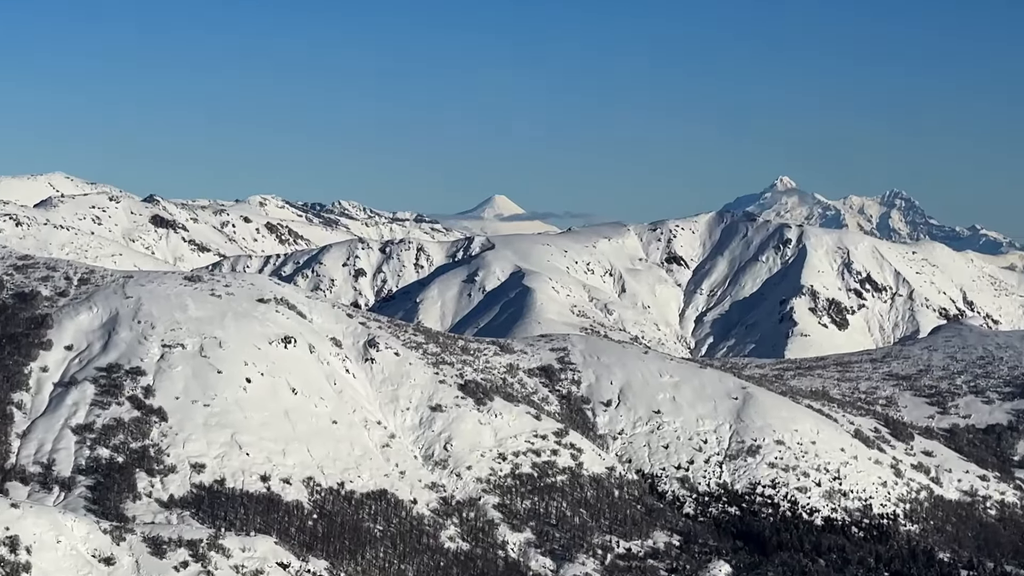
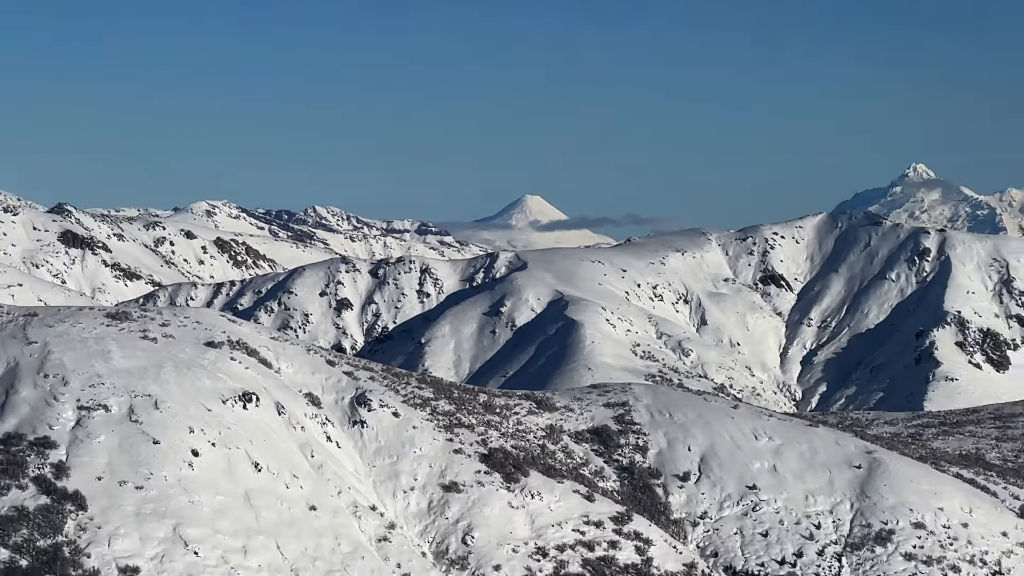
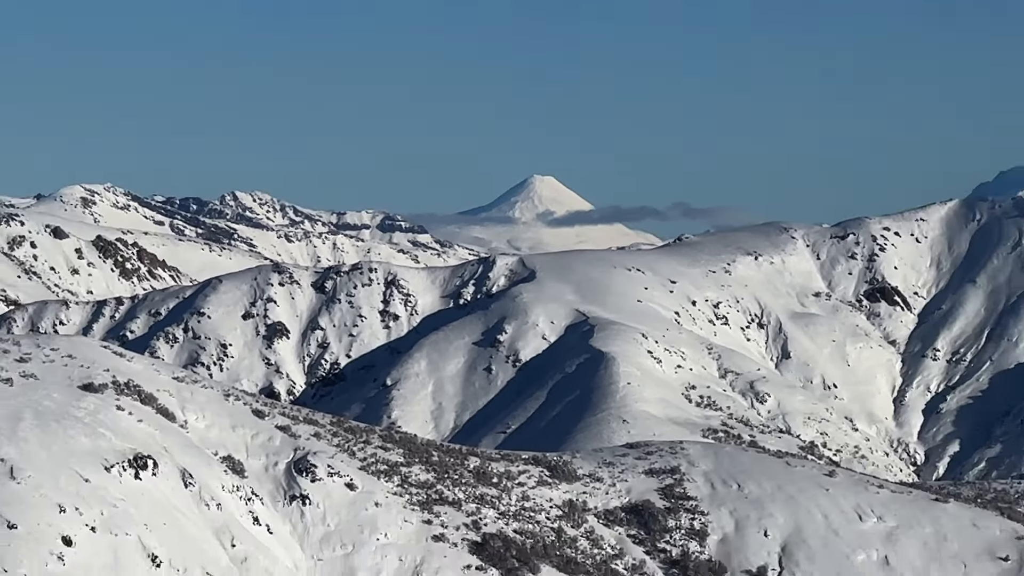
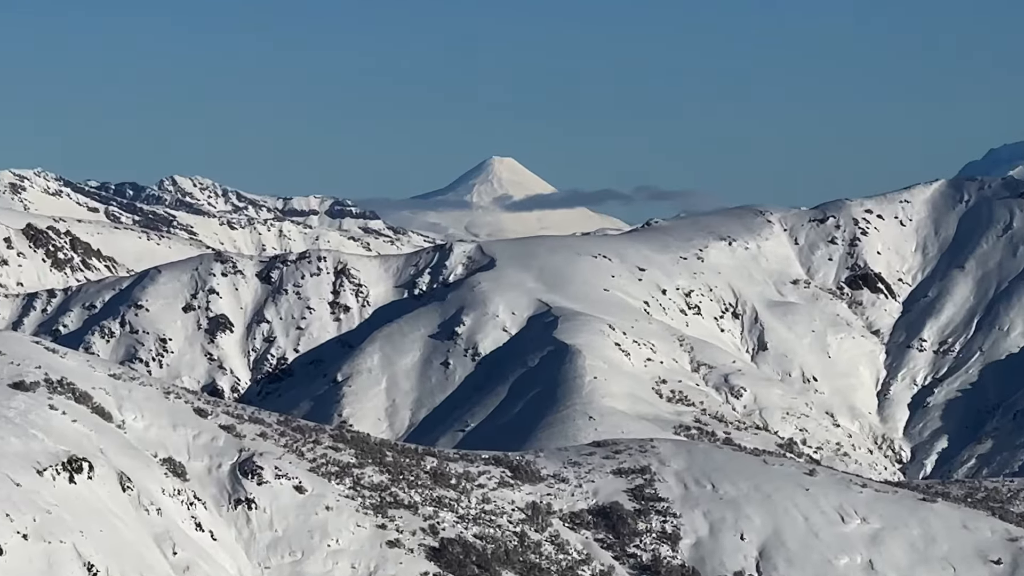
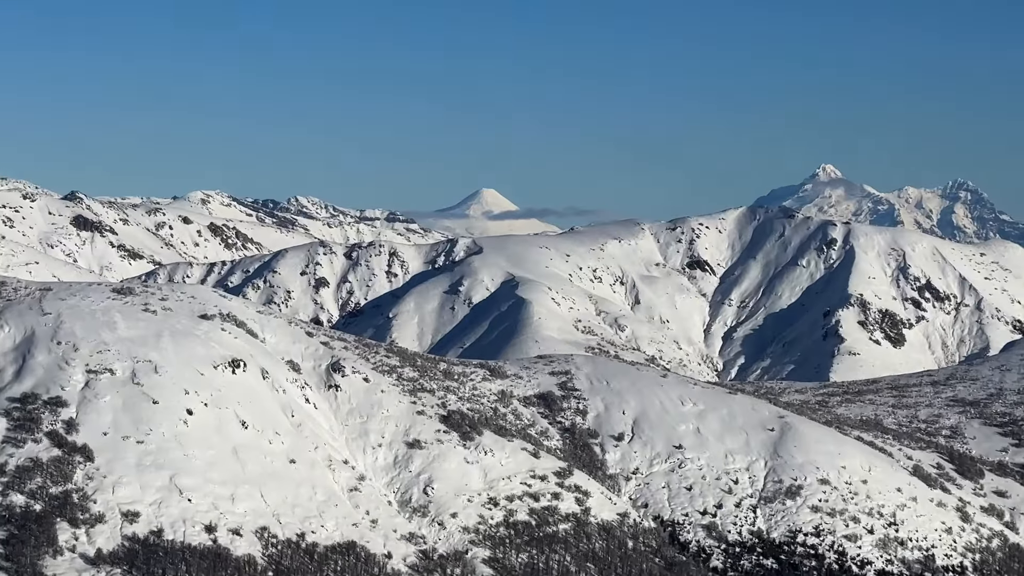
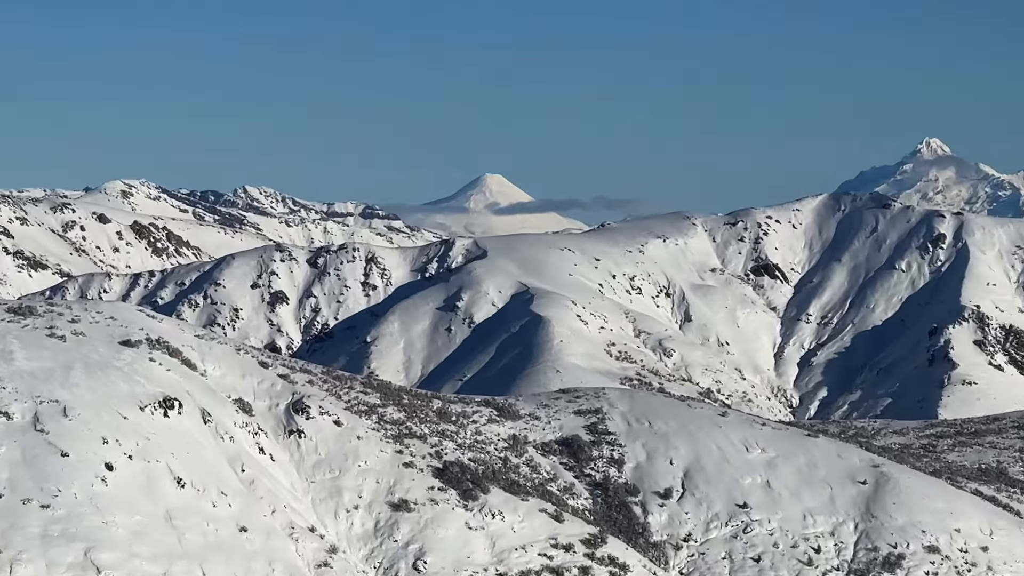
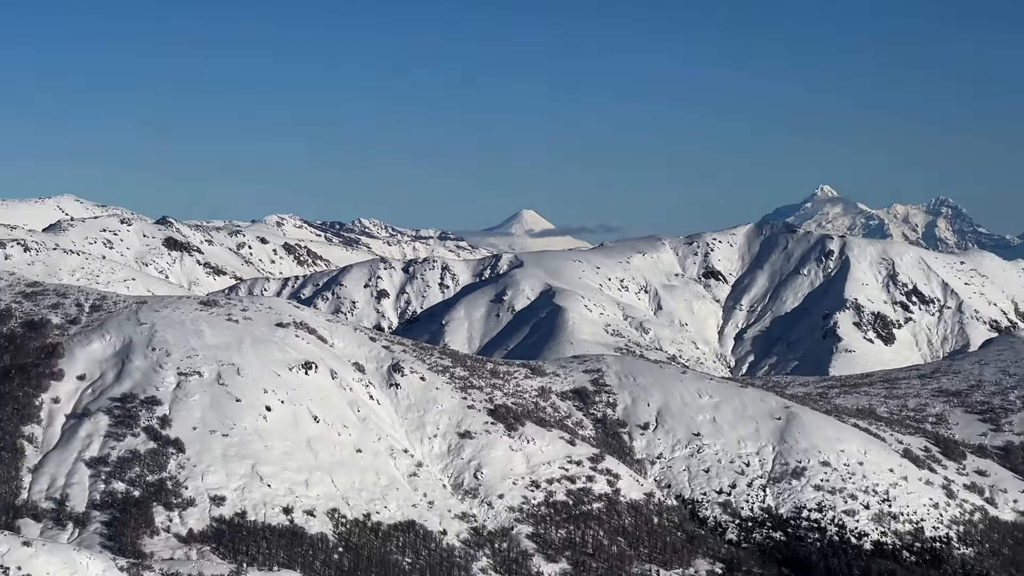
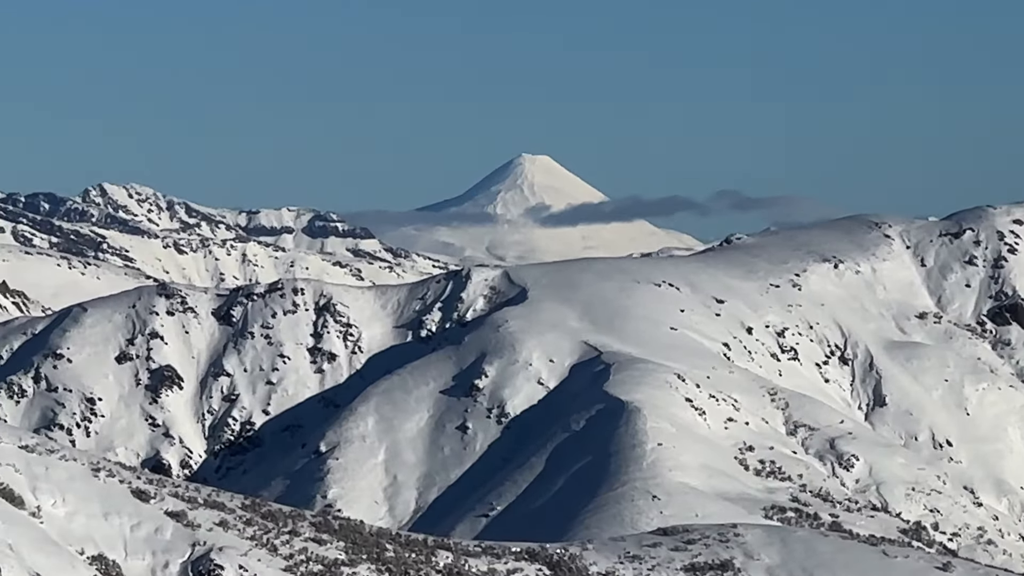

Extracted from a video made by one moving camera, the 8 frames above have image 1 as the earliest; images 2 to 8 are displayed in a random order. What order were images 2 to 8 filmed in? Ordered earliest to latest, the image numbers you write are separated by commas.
5, 6, 4, 8, 3, 2, 7
